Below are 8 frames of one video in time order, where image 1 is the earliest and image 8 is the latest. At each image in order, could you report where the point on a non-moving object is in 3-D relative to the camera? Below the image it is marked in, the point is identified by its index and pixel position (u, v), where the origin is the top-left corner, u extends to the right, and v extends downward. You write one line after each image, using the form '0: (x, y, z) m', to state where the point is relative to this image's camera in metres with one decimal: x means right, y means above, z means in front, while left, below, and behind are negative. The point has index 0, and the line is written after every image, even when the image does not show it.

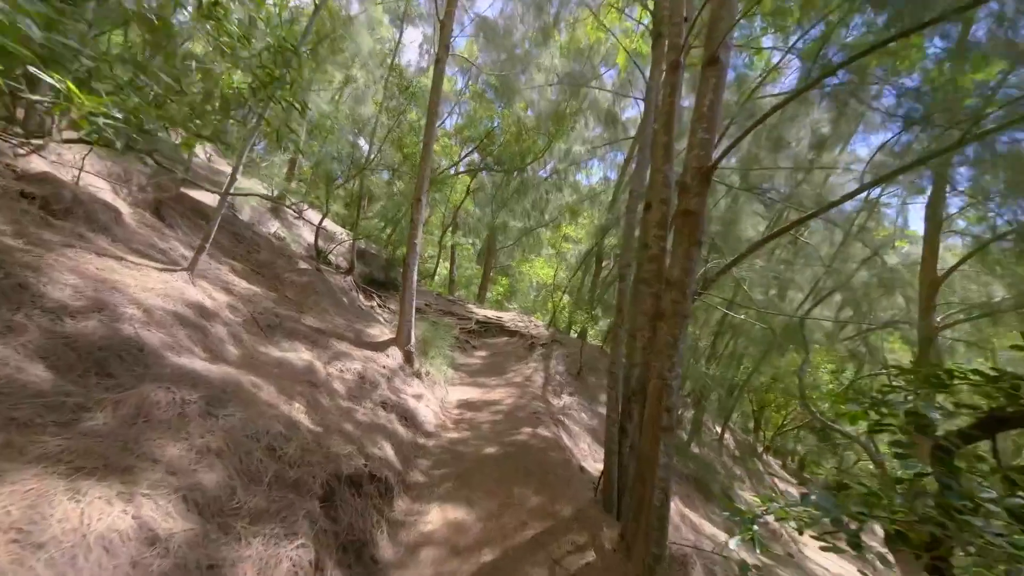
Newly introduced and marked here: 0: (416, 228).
0: (-1.8, +1.1, +7.6) m
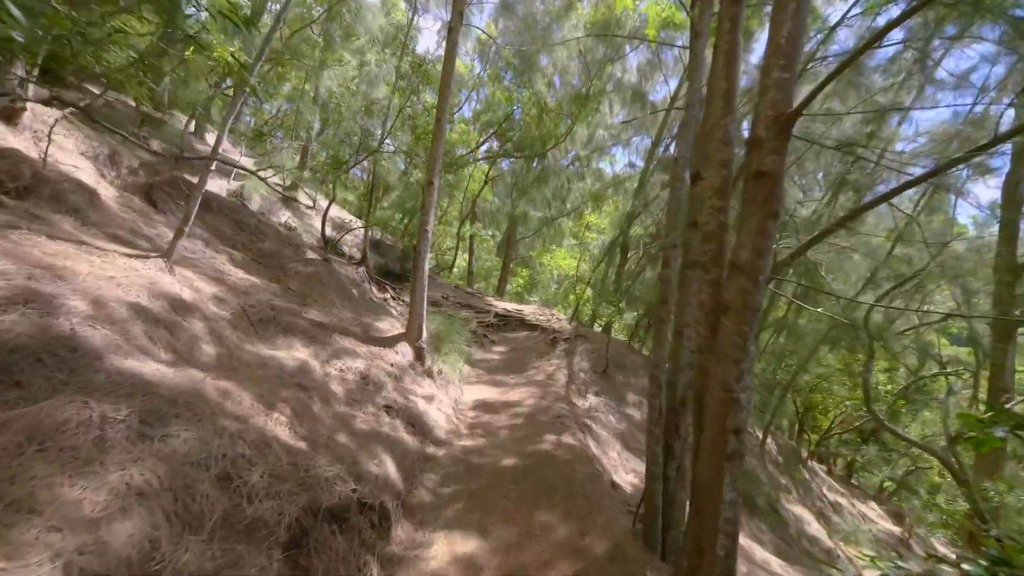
0: (-1.4, +1.2, +7.0) m
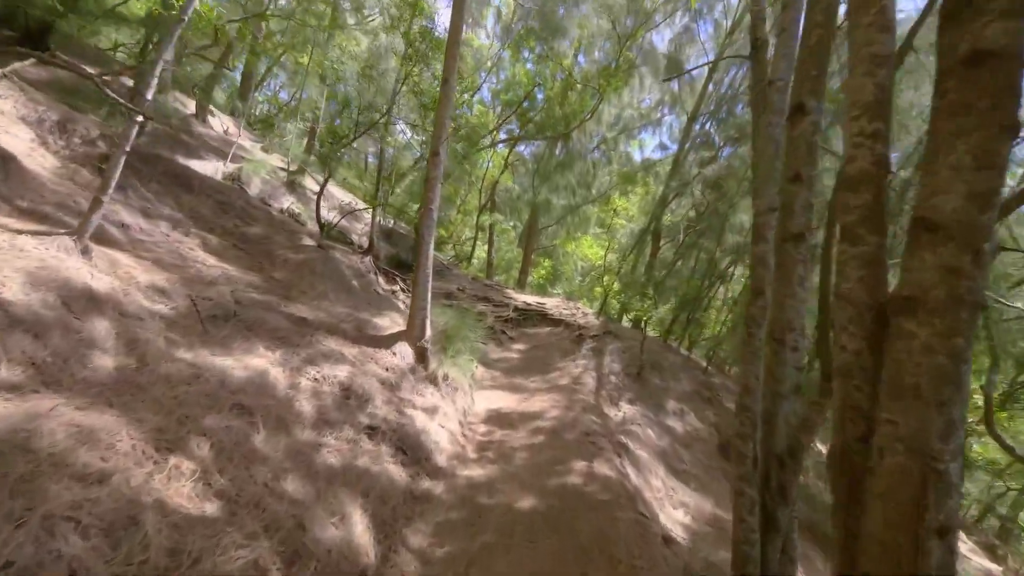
0: (-1.1, +1.4, +5.9) m
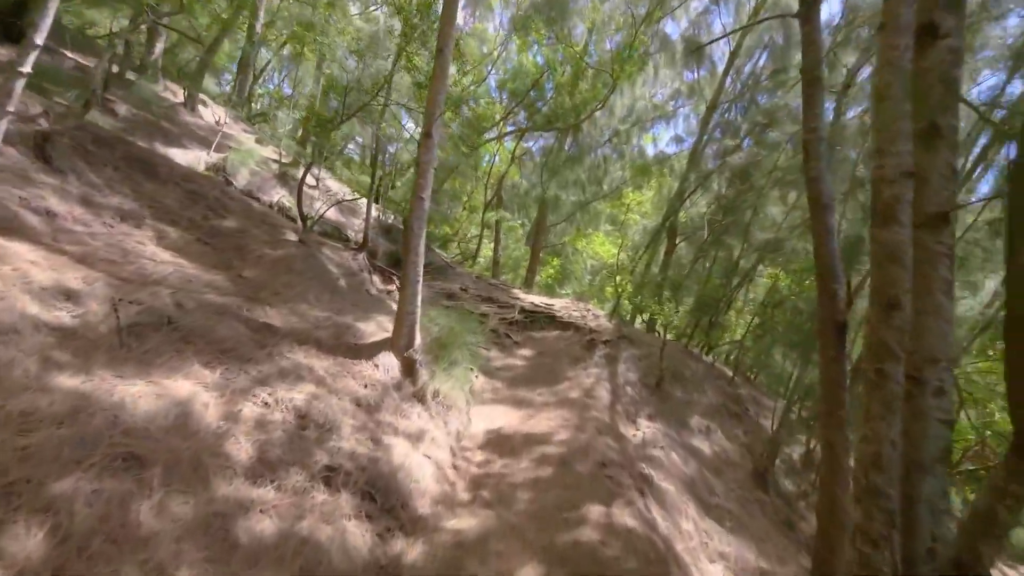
0: (-1.1, +1.4, +5.1) m
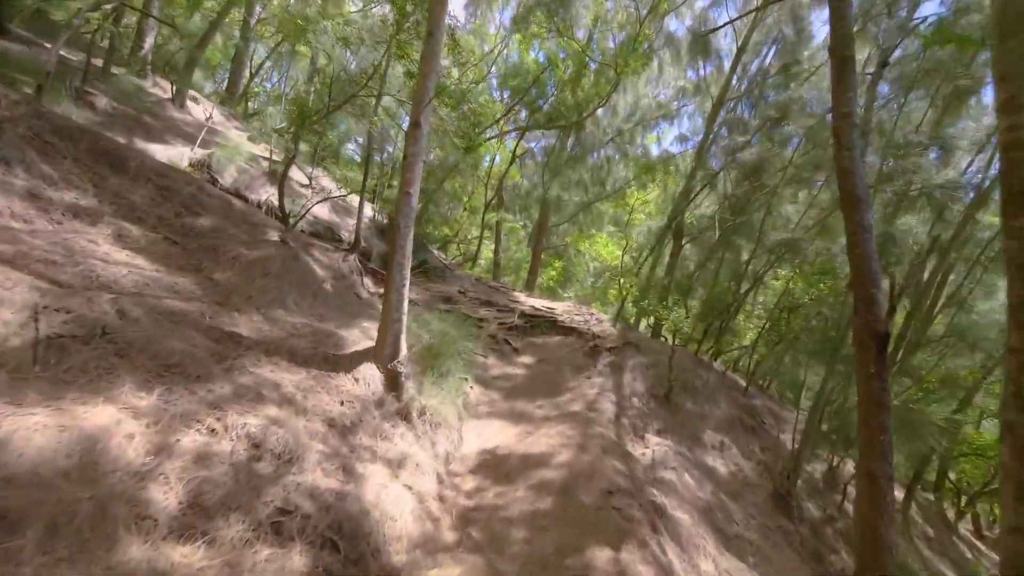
0: (-1.1, +1.3, +4.7) m
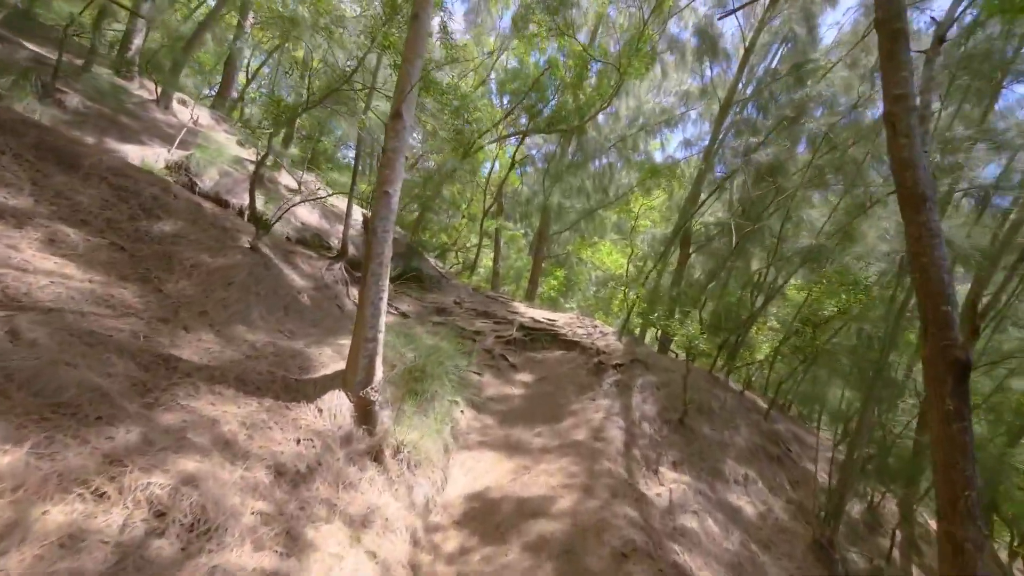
0: (-1.2, +1.2, +4.1) m
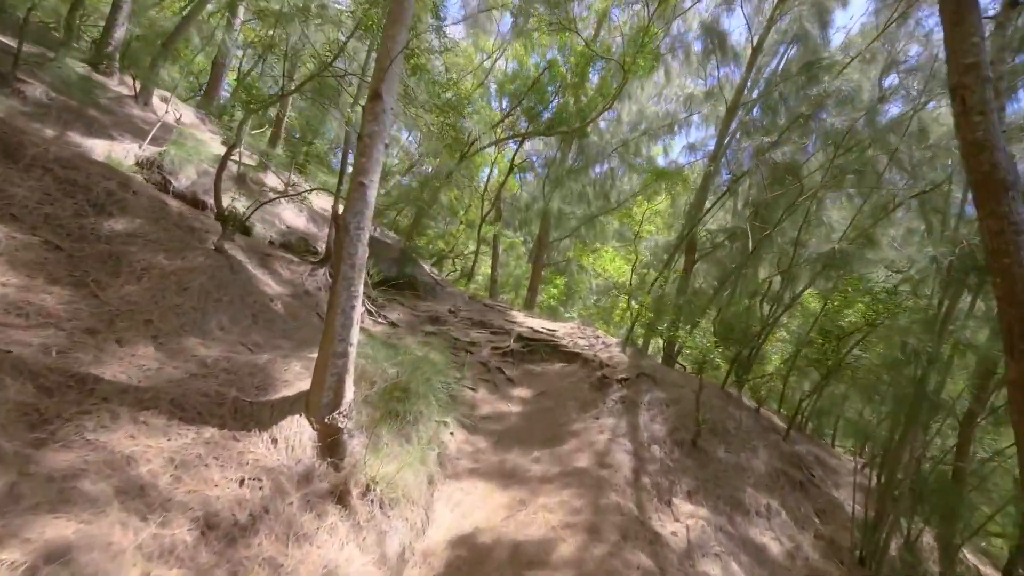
0: (-1.2, +1.1, +3.5) m
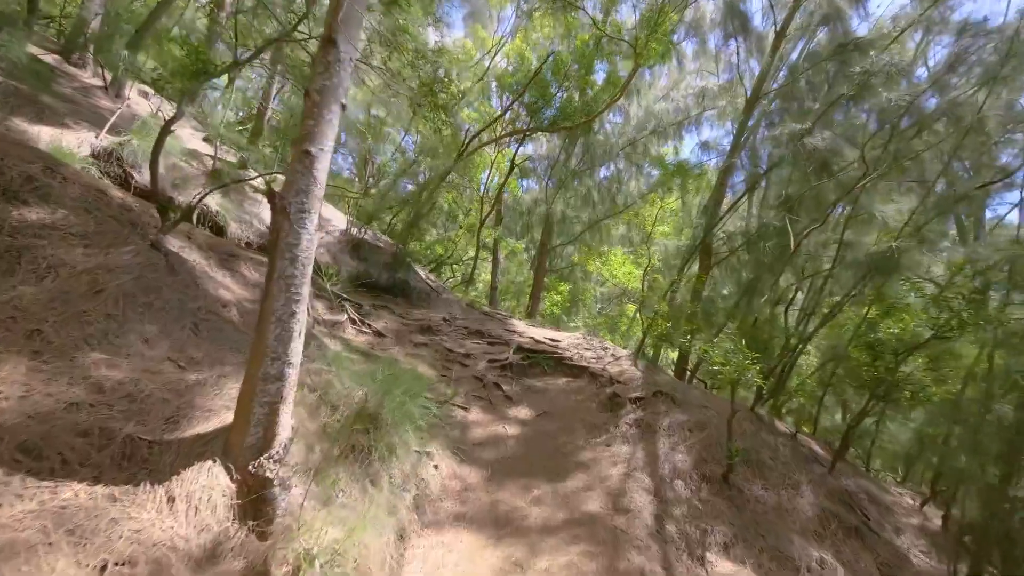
0: (-1.3, +1.1, +2.8) m
